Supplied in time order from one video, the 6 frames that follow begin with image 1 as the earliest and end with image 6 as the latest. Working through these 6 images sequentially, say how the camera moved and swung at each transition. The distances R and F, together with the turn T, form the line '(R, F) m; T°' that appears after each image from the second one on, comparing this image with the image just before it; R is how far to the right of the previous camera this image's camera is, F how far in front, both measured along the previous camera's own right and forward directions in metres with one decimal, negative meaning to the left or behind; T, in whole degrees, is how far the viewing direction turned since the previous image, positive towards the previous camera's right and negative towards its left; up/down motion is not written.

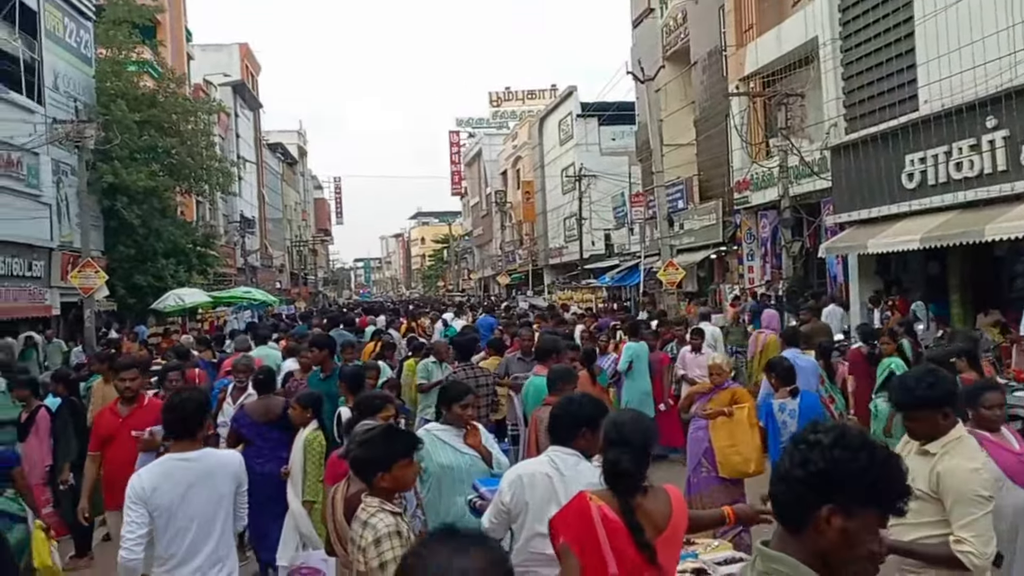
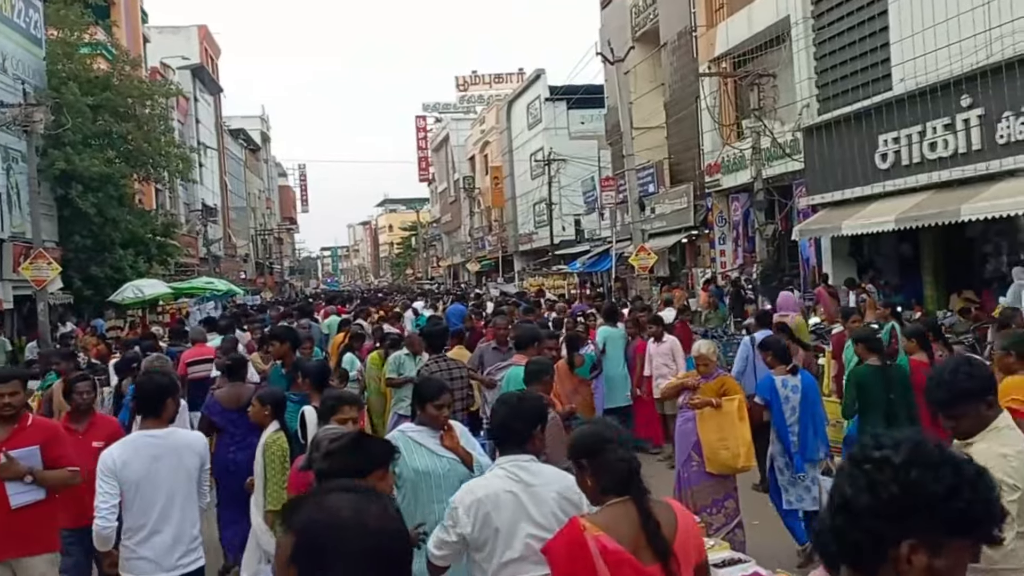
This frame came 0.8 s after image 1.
(-0.1, +0.4) m; +2°
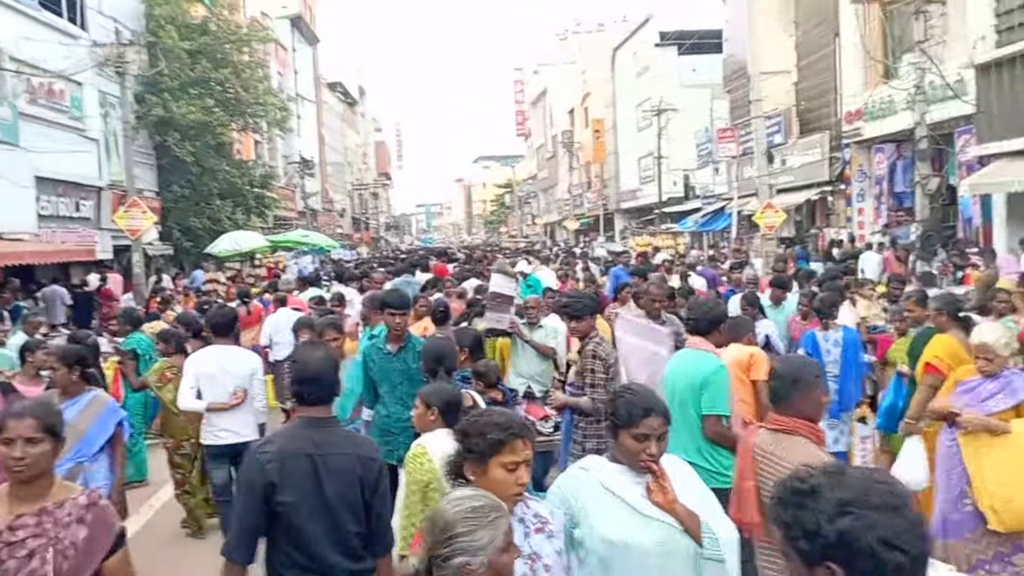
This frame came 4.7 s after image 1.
(-0.6, +1.8) m; -6°
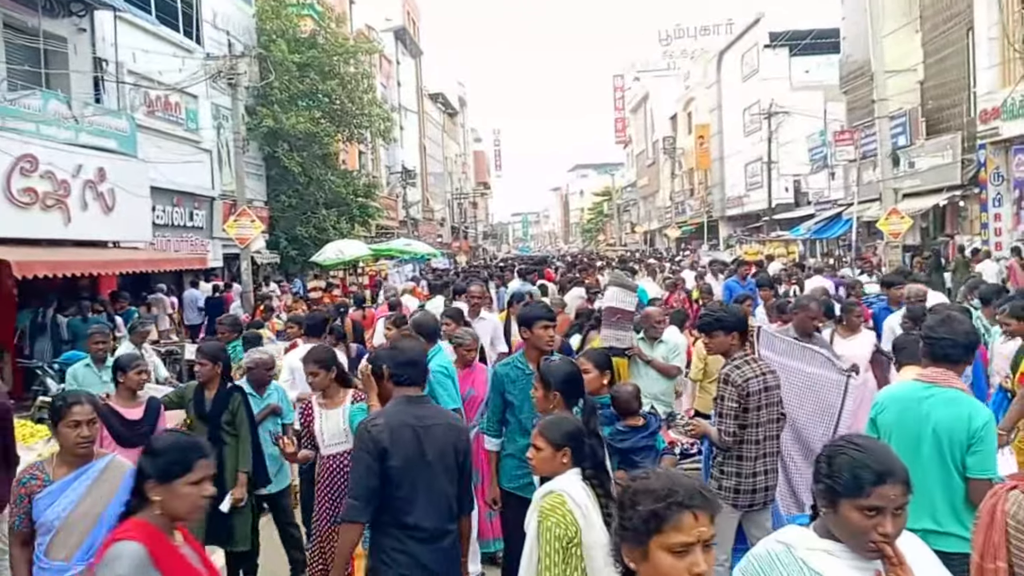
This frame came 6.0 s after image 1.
(-0.2, +0.6) m; -7°
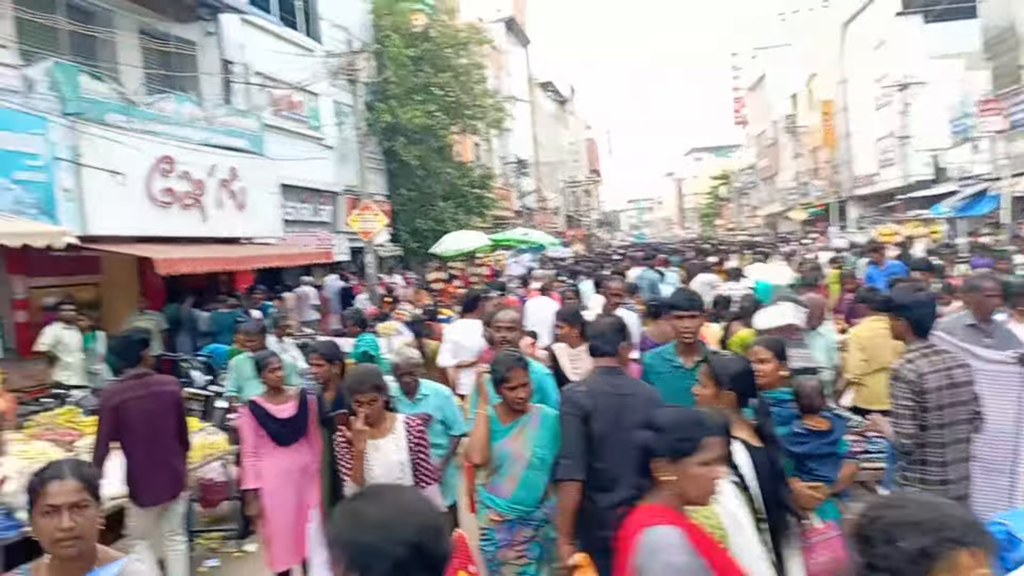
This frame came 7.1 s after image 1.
(-0.2, +0.3) m; -8°
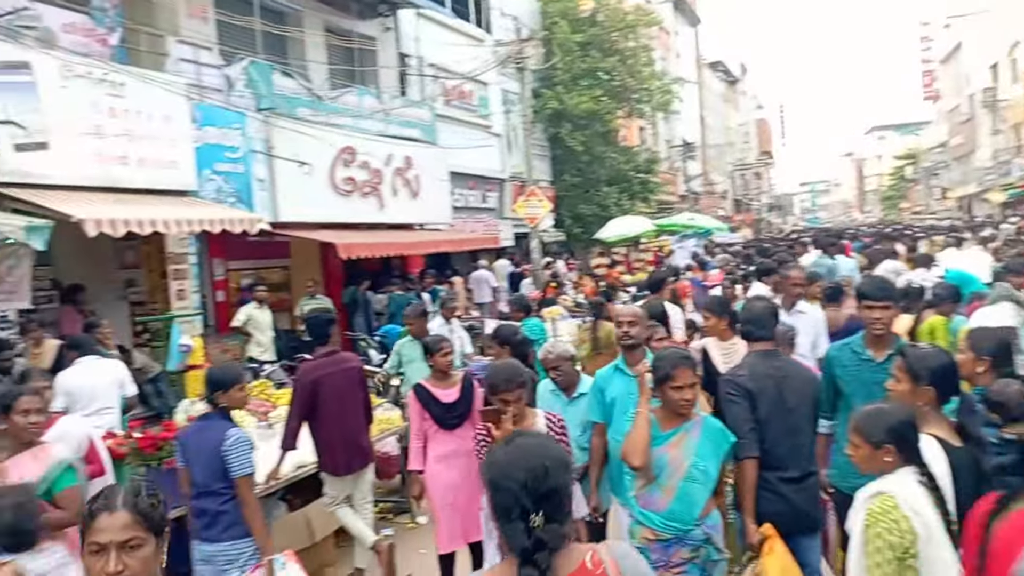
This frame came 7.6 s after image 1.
(0.0, 0.0) m; -11°
